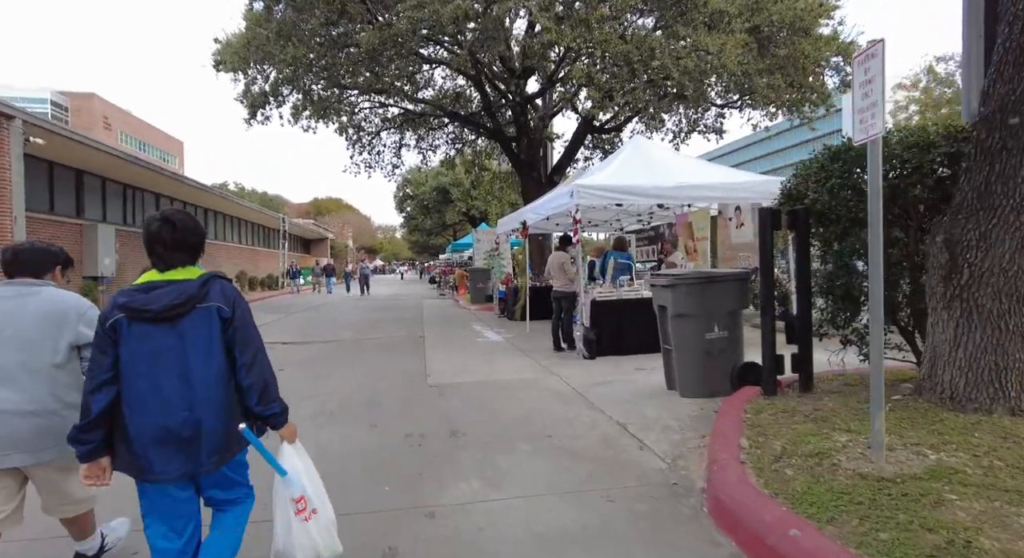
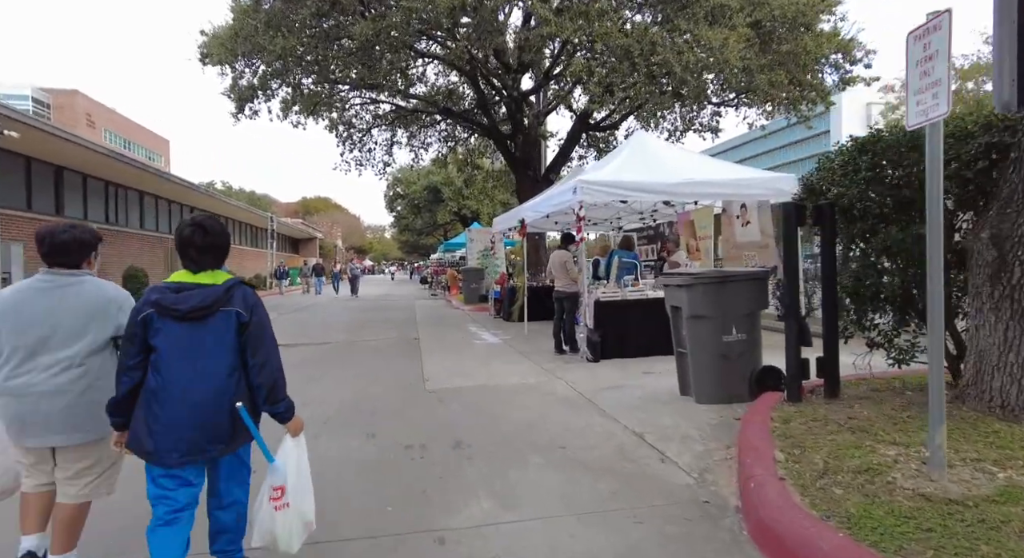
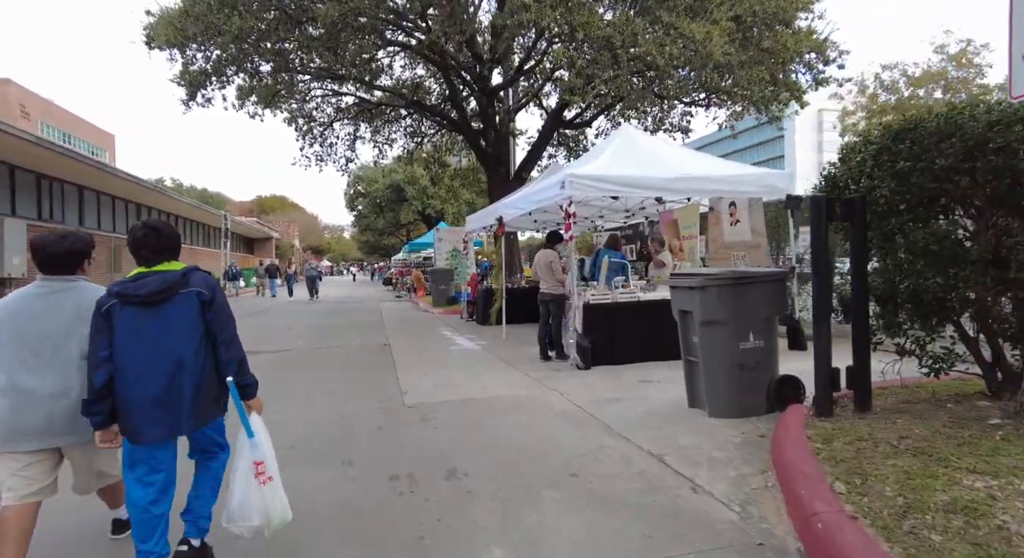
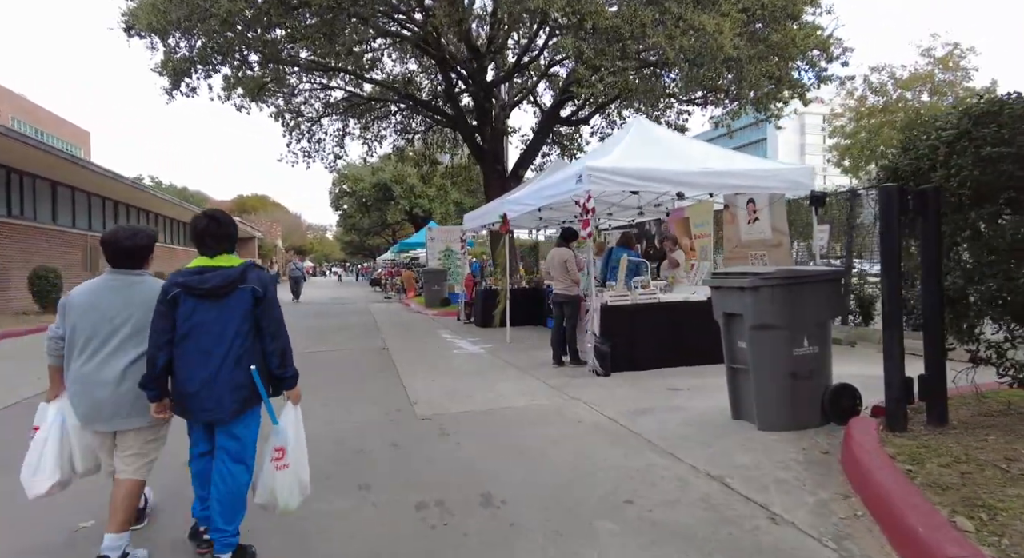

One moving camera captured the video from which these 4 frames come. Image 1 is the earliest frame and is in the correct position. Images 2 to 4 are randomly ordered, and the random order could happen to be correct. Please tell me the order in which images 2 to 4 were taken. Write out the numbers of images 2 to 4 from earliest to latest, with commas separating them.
2, 3, 4
